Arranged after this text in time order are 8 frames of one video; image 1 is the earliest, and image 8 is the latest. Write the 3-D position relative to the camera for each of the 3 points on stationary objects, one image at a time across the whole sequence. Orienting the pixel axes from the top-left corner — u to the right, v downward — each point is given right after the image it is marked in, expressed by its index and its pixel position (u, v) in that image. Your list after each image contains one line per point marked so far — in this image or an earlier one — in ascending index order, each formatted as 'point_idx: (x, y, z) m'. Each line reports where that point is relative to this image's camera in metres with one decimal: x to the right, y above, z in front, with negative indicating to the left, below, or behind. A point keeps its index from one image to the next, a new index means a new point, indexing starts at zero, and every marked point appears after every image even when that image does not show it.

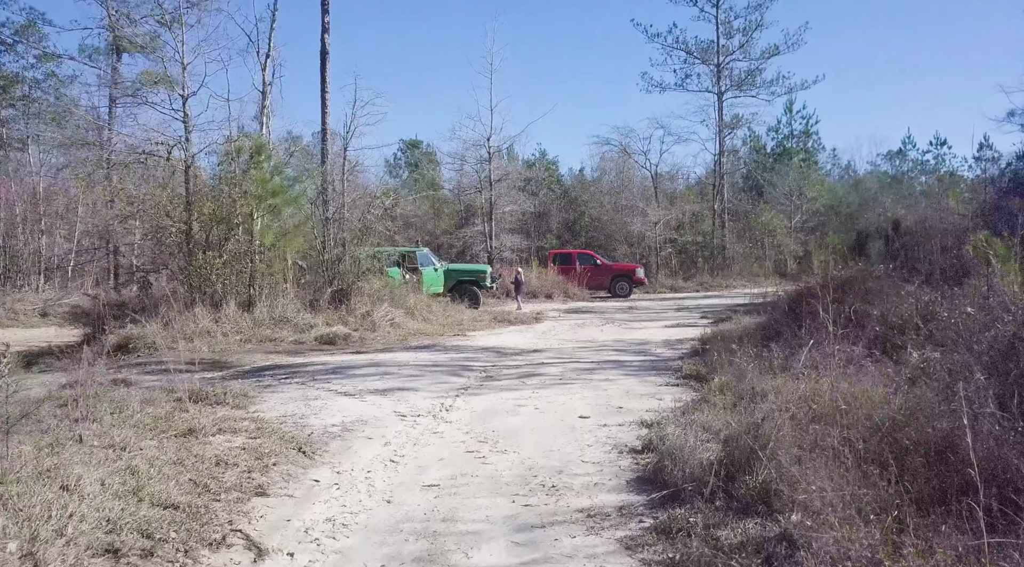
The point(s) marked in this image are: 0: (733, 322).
0: (+4.3, -0.8, +19.3) m
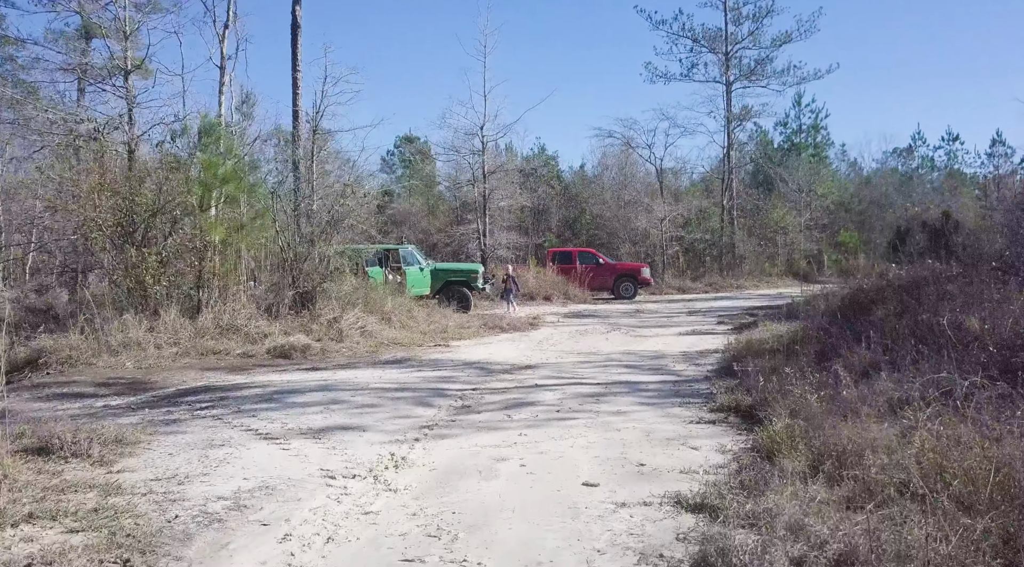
0: (+4.2, -0.8, +16.6) m
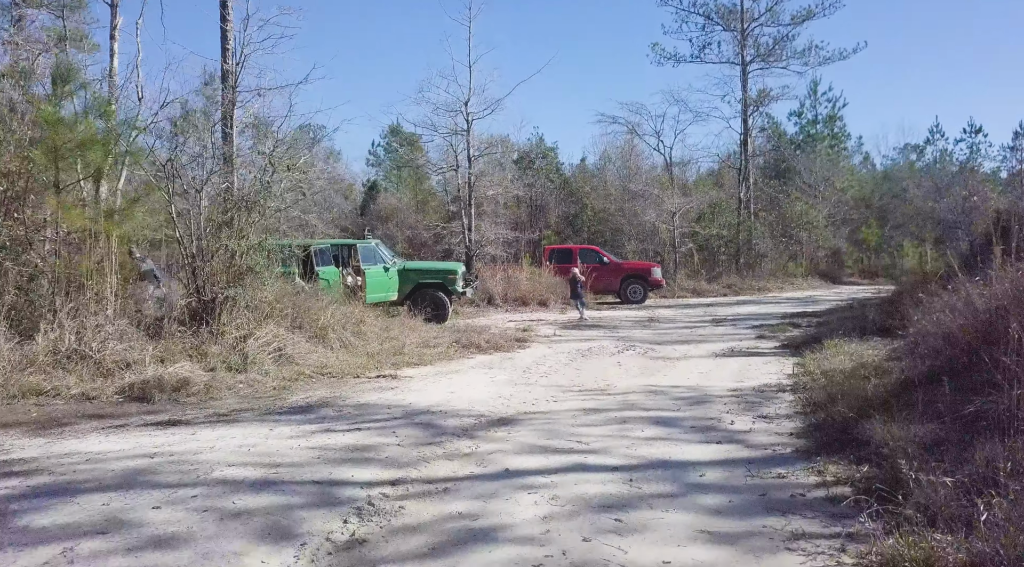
0: (+3.9, -0.9, +11.8) m
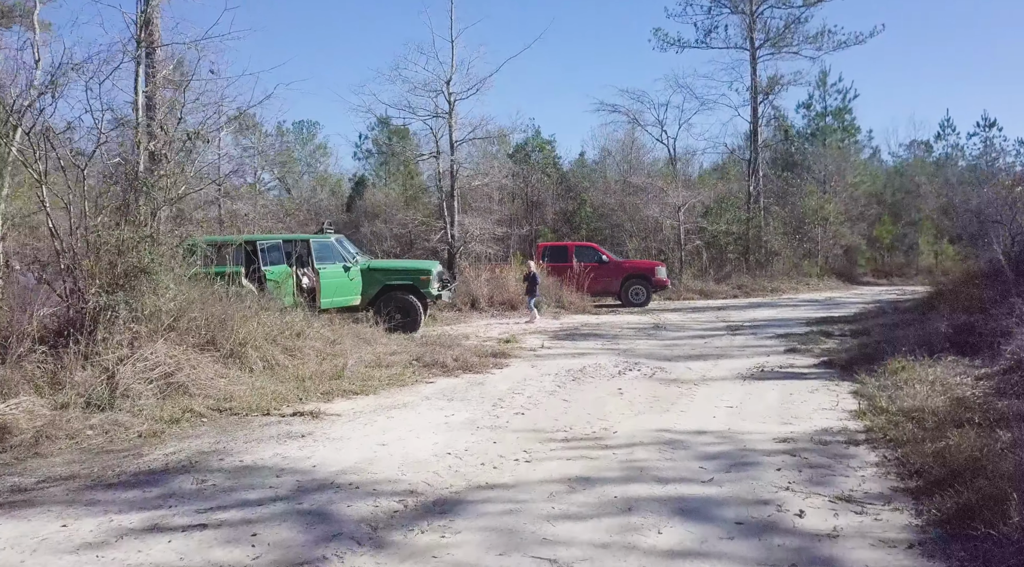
0: (+3.6, -0.9, +8.8) m
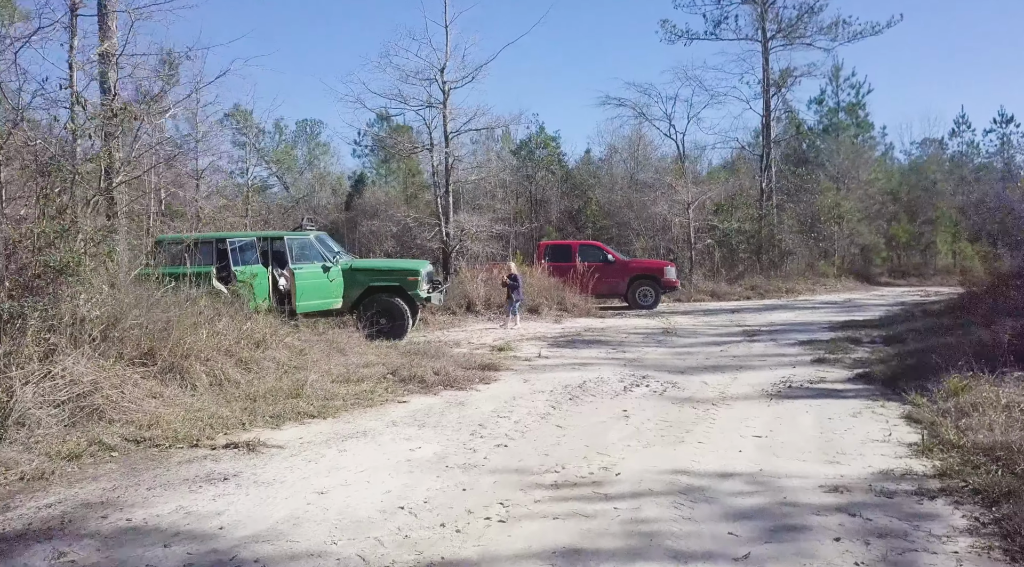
0: (+3.4, -0.9, +7.2) m
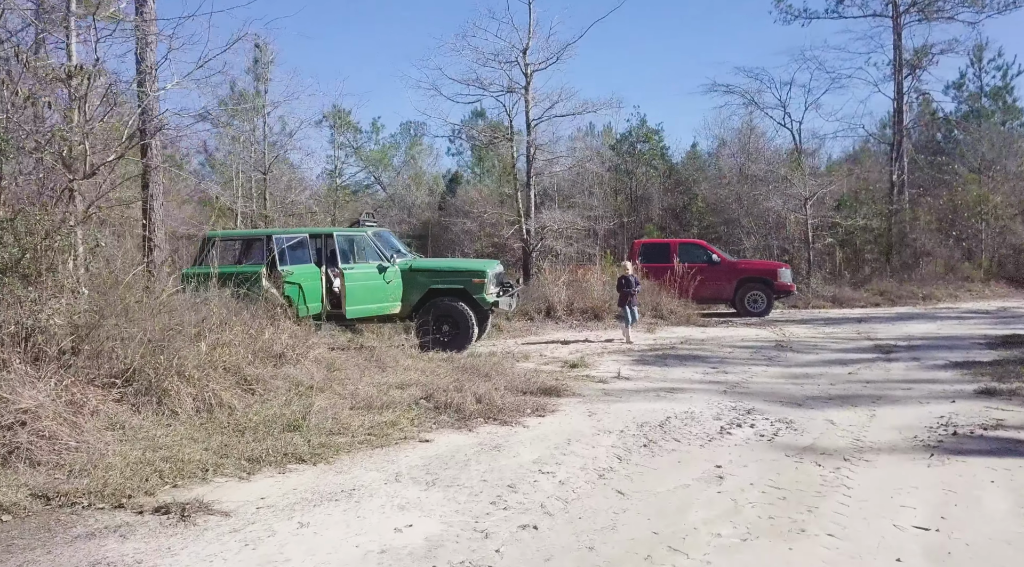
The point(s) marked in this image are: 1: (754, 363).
0: (+3.6, -1.0, +4.5) m
1: (+2.7, -0.9, +10.8) m
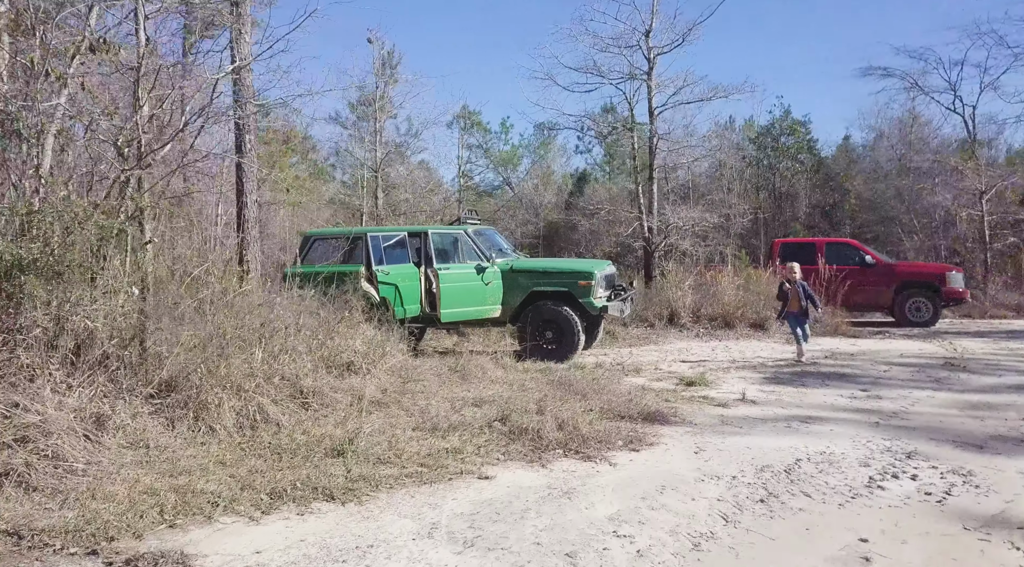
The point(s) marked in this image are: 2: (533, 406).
0: (+3.7, -1.0, +2.6) m
1: (+3.7, -1.0, +9.0) m
2: (+0.2, -1.0, +7.1) m
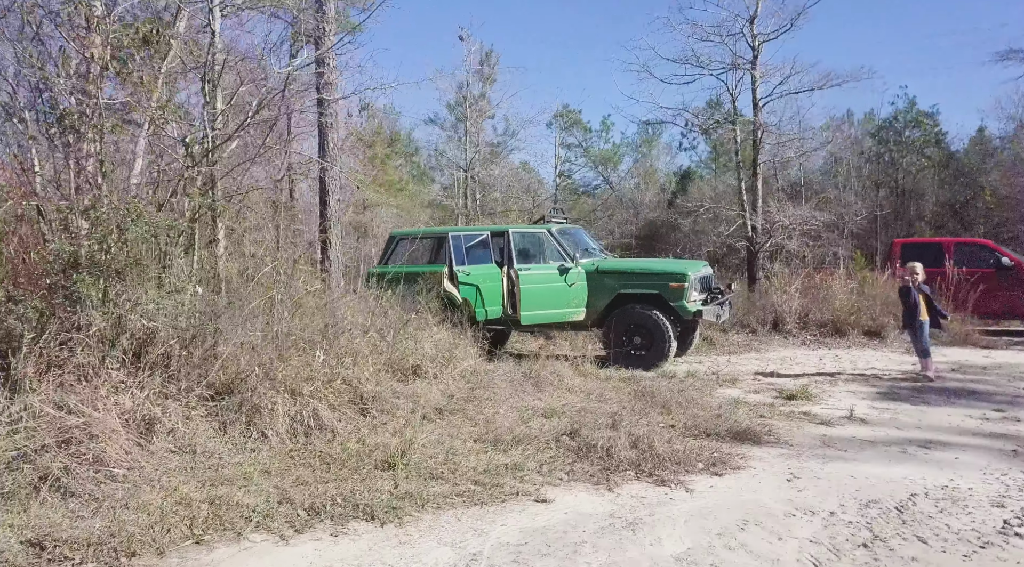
0: (+3.6, -1.0, +1.6) m
1: (+4.4, -1.0, +7.9) m
2: (+0.7, -1.0, +6.4) m
